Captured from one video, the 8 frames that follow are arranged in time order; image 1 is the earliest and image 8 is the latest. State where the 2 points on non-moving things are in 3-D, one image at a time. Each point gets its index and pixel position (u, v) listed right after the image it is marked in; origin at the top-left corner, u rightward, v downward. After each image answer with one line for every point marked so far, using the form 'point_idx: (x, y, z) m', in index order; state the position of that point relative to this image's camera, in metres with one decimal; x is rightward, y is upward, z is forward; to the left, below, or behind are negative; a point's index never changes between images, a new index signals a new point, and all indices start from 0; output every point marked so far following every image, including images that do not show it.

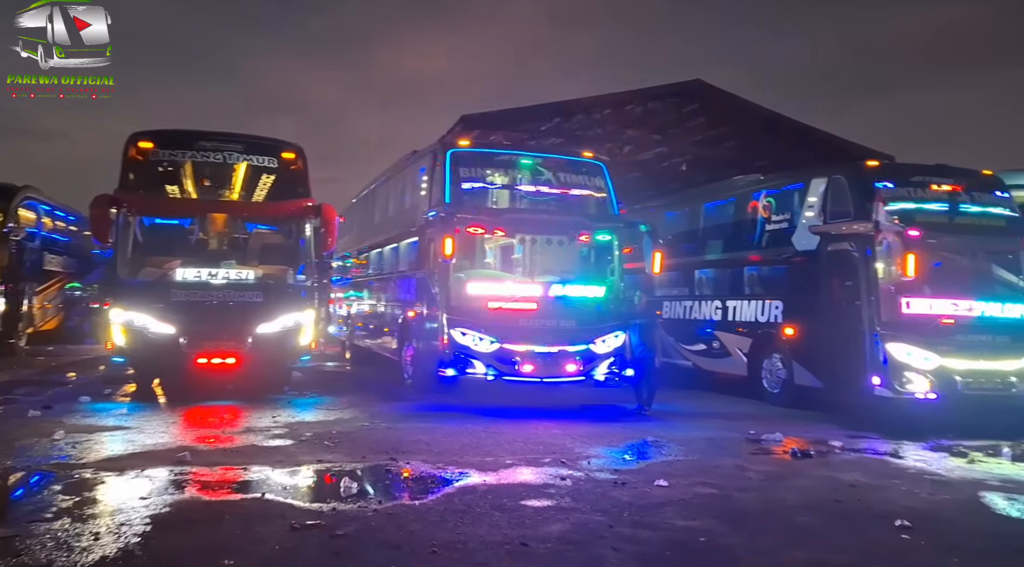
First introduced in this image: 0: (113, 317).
0: (-5.5, -0.5, +11.6) m
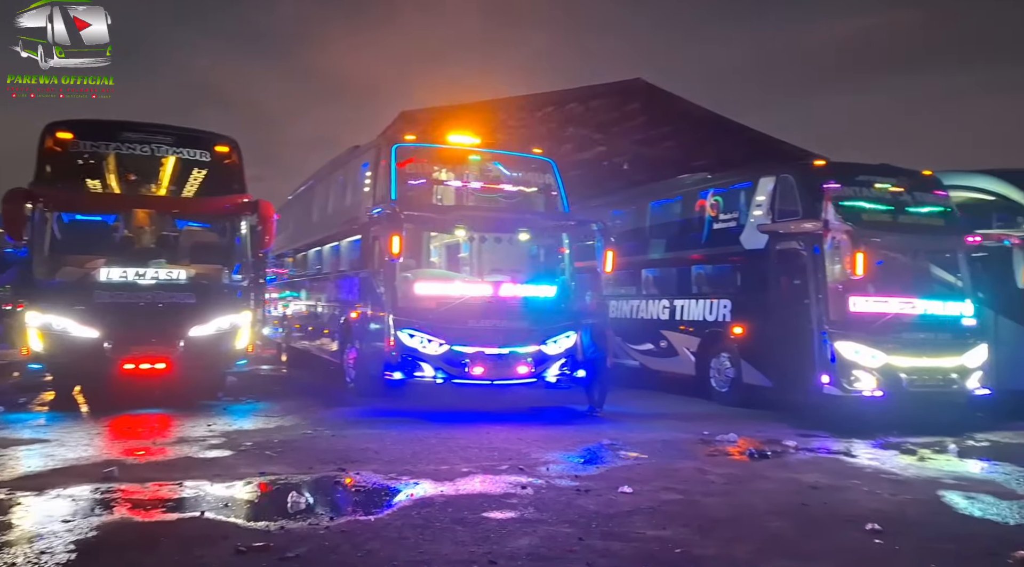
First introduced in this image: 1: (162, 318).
0: (-6.2, -0.5, +10.8) m
1: (-4.6, -0.4, +11.2) m
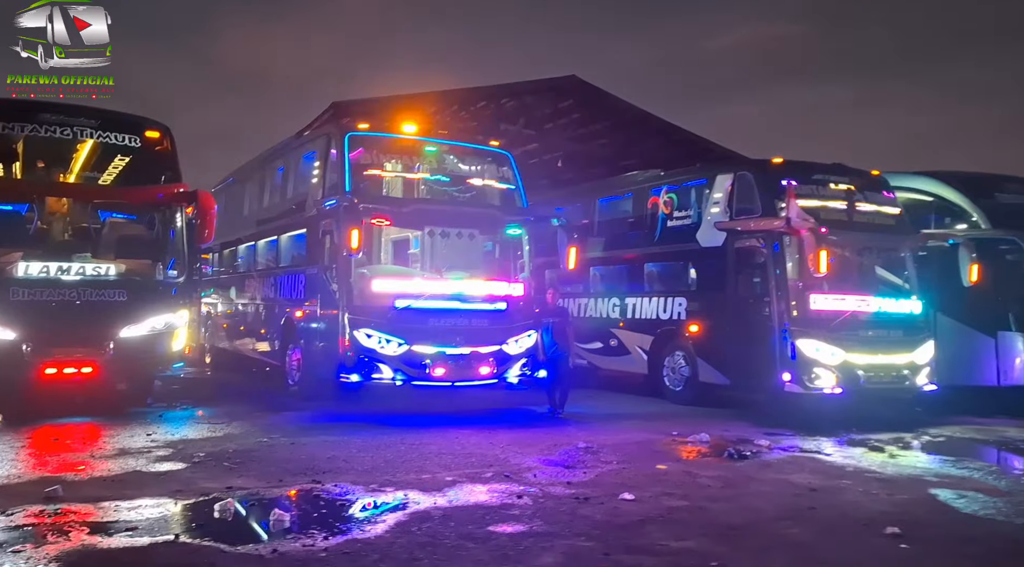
0: (-6.6, -0.4, +9.7) m
1: (-5.1, -0.4, +10.2) m
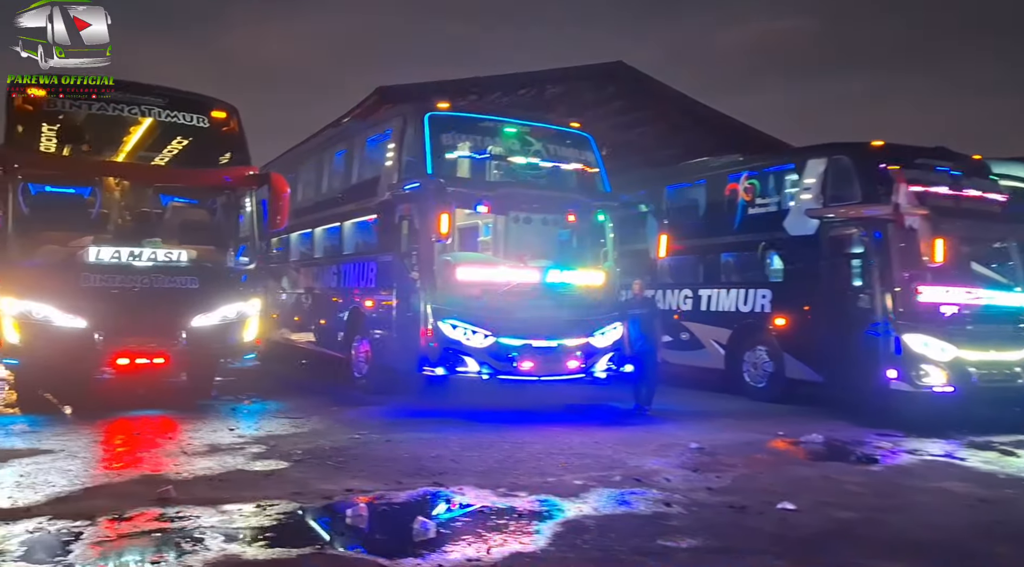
0: (-5.5, -0.3, +9.2) m
1: (-4.0, -0.2, +9.8) m
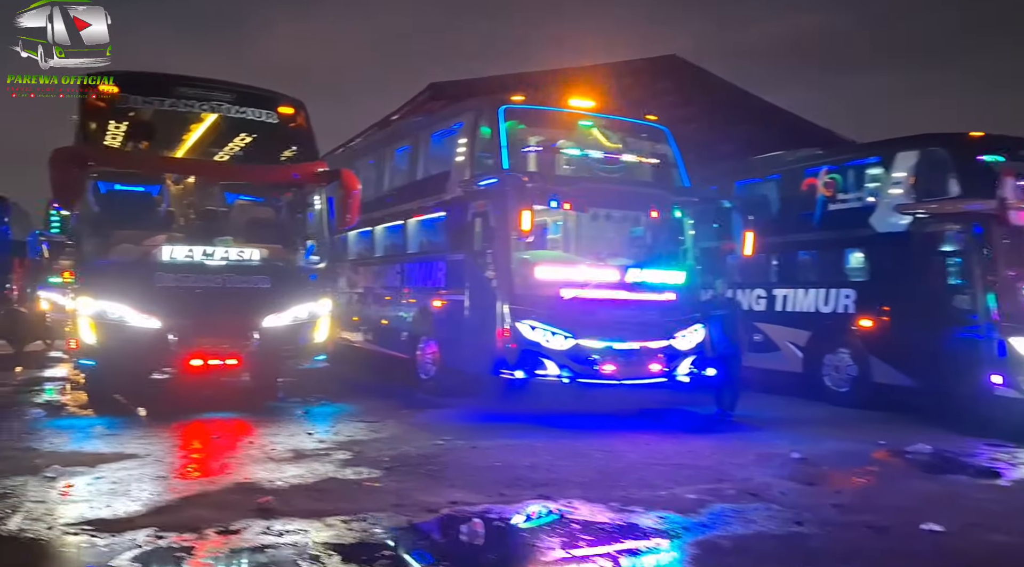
0: (-4.7, -0.3, +9.1) m
1: (-3.1, -0.2, +9.6) m
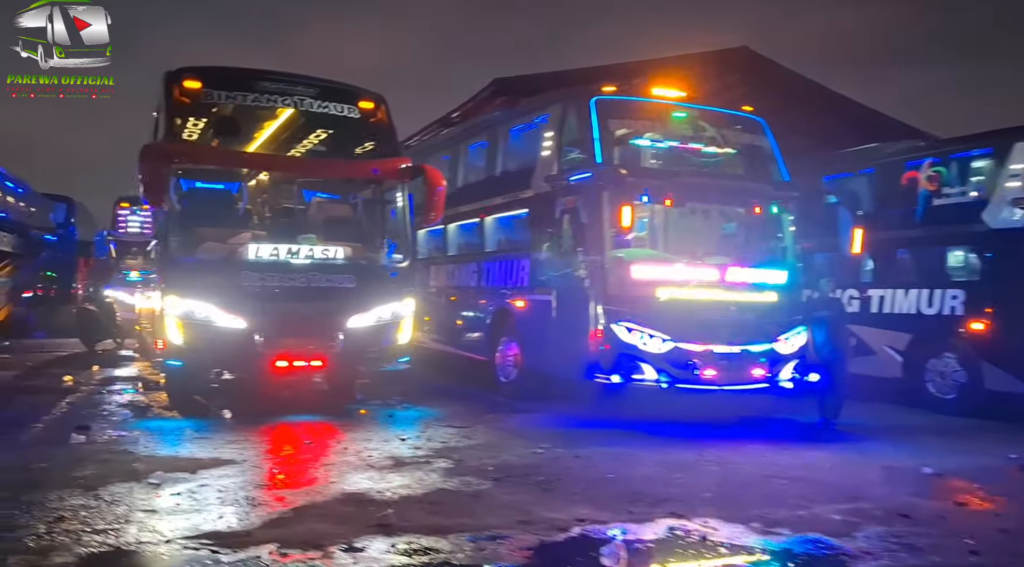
0: (-3.7, -0.3, +8.9) m
1: (-2.1, -0.2, +9.3) m
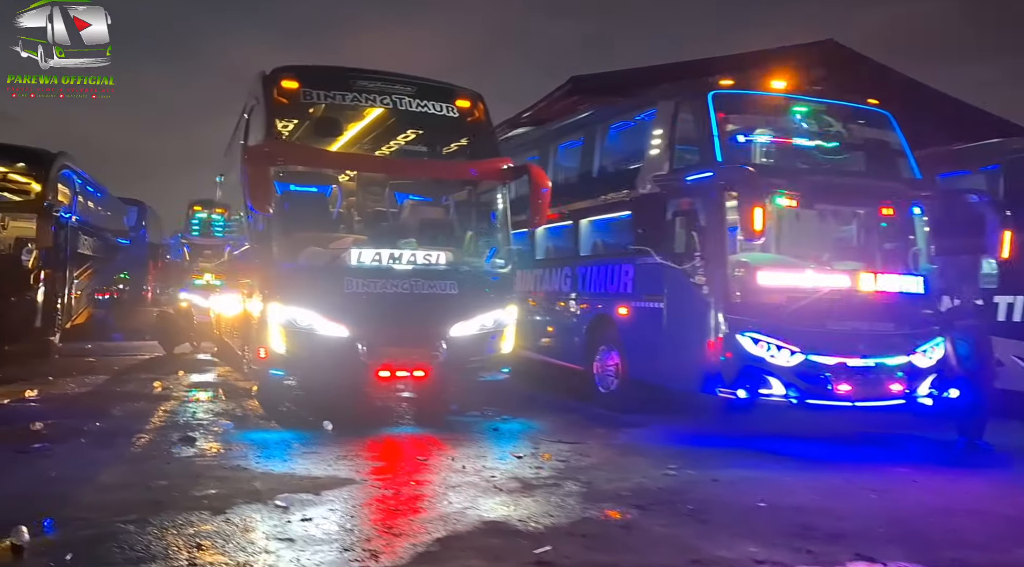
0: (-2.5, -0.3, +8.6) m
1: (-0.9, -0.3, +8.9) m
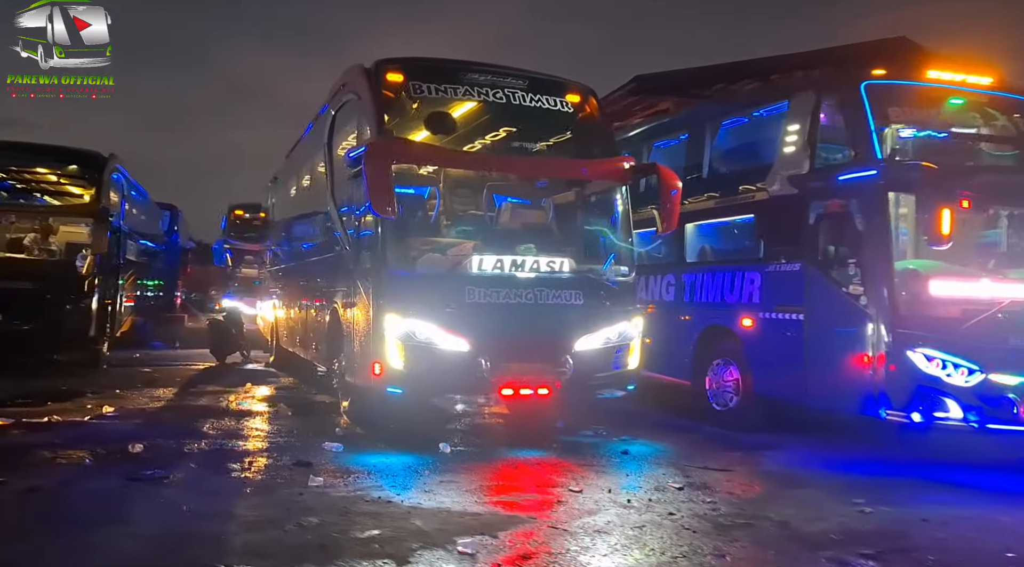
0: (-1.2, -0.4, +7.8) m
1: (+0.3, -0.4, +8.1) m
